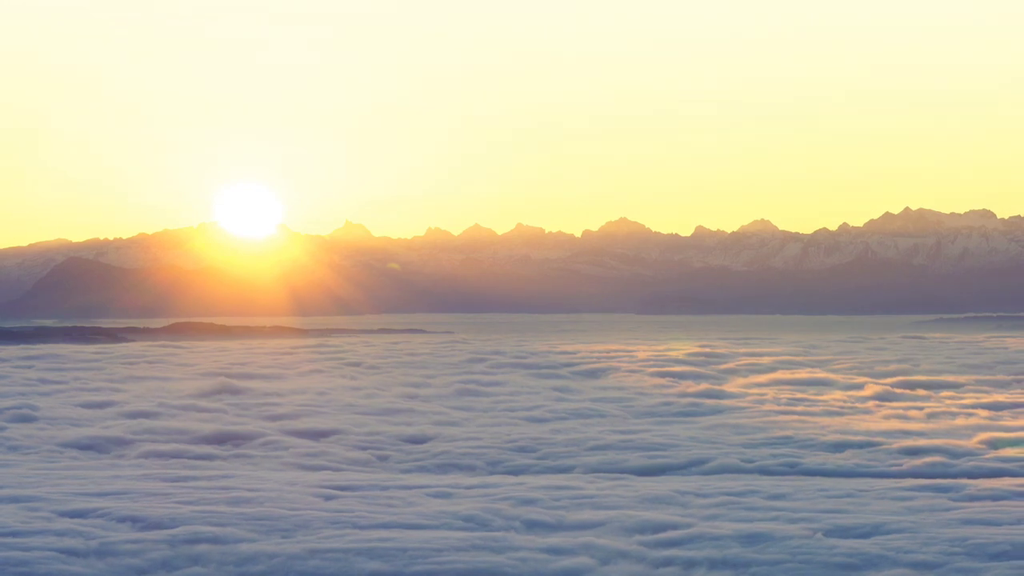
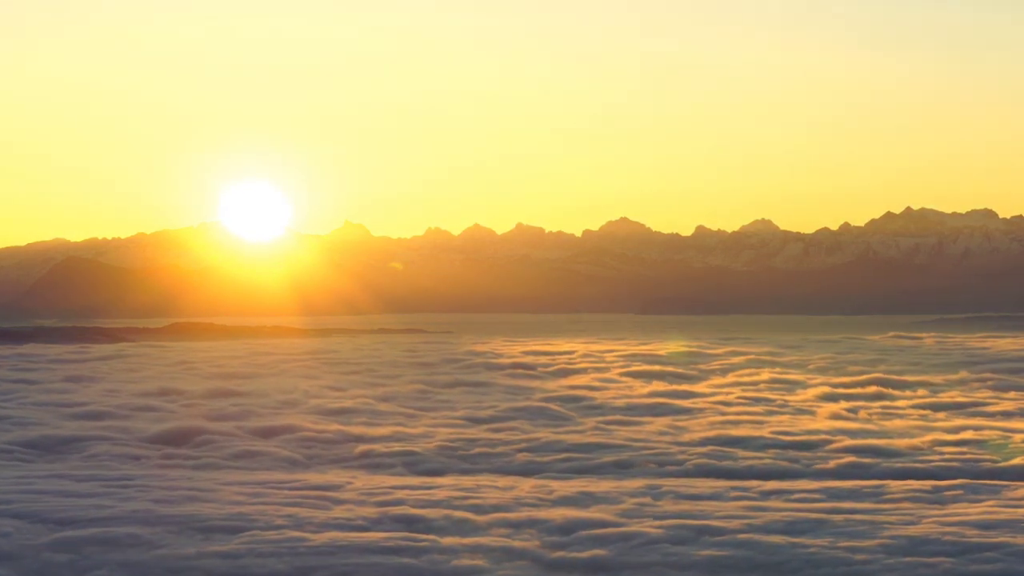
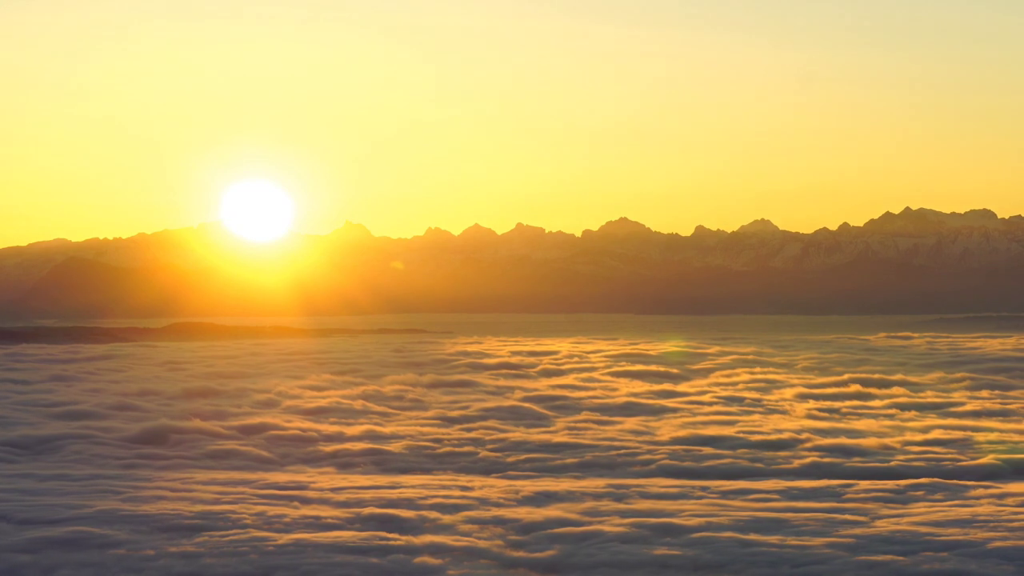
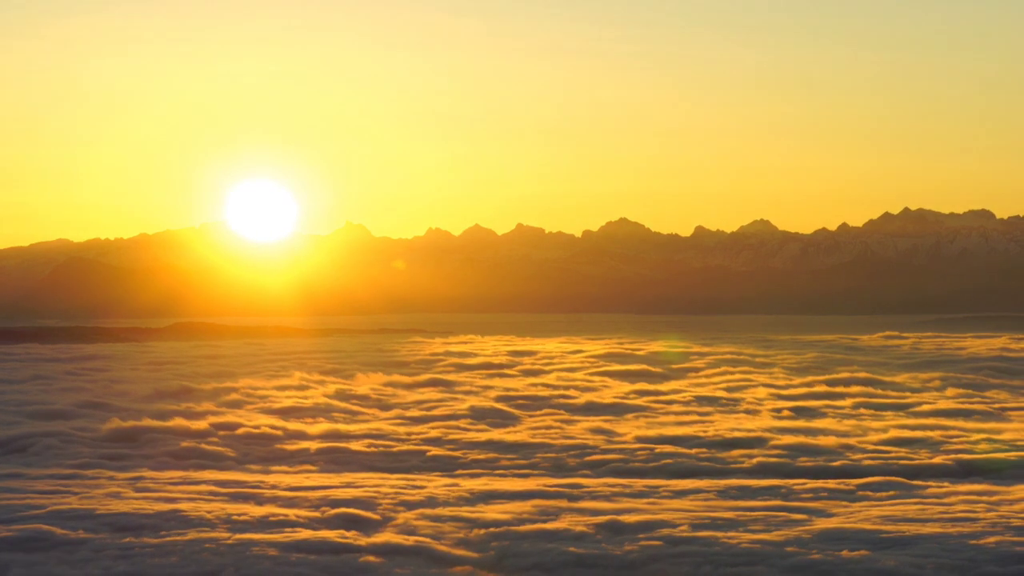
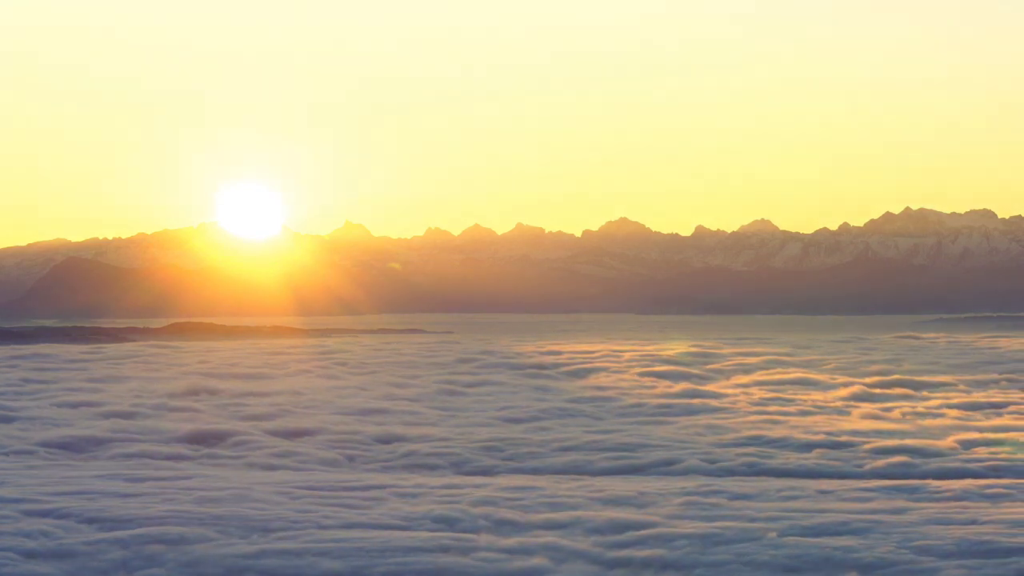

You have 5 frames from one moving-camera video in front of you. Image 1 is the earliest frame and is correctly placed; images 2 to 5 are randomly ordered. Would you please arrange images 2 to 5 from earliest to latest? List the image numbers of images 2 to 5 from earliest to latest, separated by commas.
5, 2, 3, 4
